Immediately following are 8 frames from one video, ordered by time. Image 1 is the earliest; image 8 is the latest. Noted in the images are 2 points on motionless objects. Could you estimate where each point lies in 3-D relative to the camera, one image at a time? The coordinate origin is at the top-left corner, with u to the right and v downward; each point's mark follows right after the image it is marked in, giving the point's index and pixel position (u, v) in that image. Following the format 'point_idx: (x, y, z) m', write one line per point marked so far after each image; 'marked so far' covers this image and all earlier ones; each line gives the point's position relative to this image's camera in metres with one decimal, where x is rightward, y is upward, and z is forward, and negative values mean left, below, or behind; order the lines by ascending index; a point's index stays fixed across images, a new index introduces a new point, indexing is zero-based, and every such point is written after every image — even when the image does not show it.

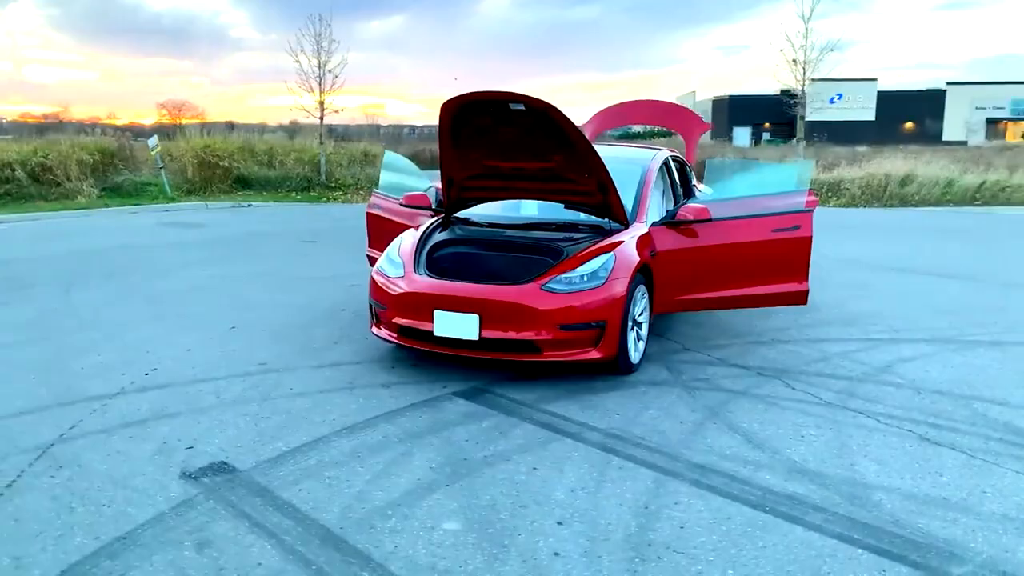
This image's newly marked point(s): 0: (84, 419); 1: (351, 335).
0: (-2.2, -0.7, +4.1) m
1: (-1.2, -0.3, +6.0) m
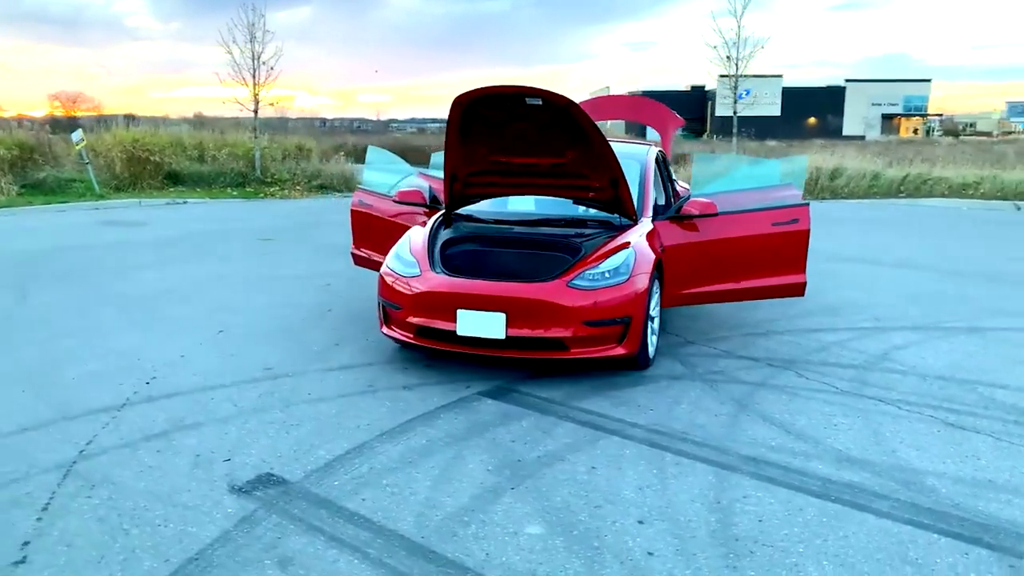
0: (-2.0, -0.7, +3.9) m
1: (-1.2, -0.3, +5.8) m
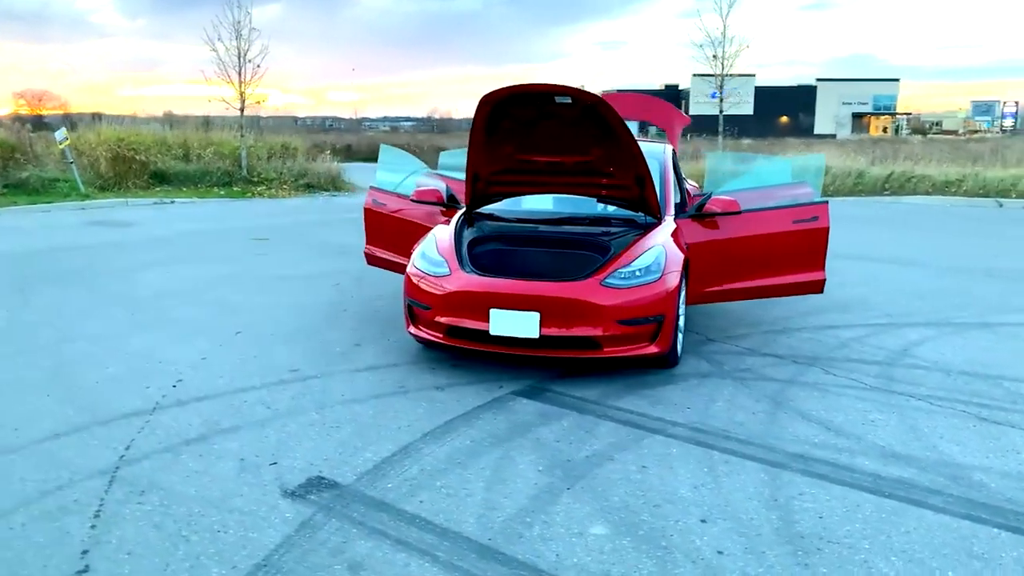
0: (-1.8, -0.7, +3.8) m
1: (-1.0, -0.3, +5.8) m
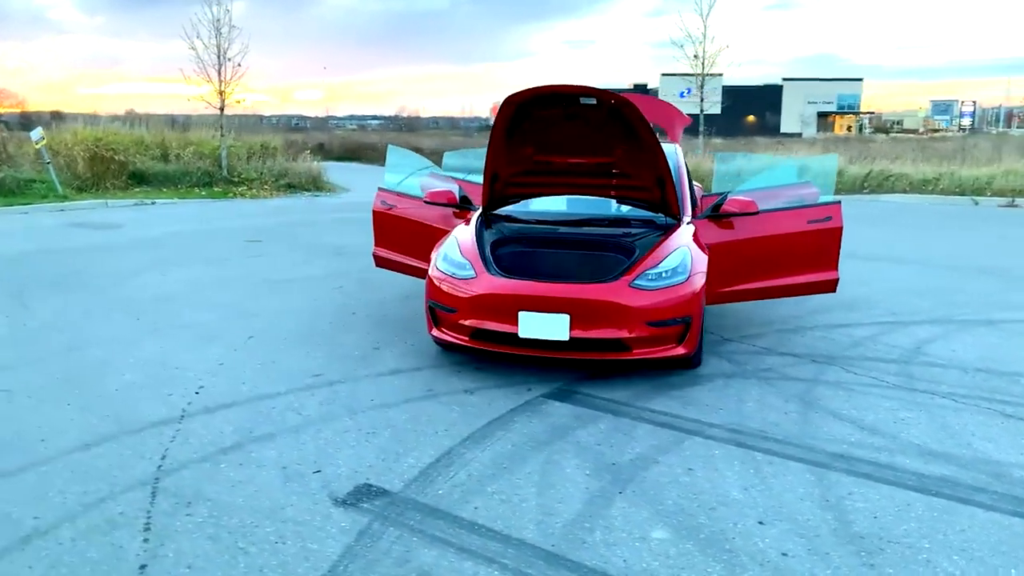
0: (-1.6, -0.7, +3.7) m
1: (-0.9, -0.4, +5.7) m
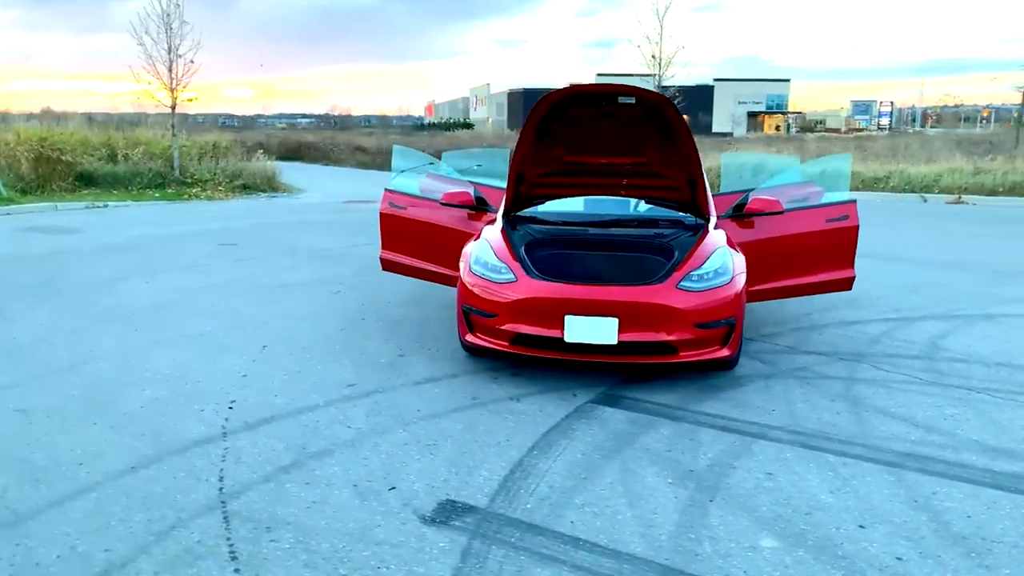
0: (-1.2, -0.8, +3.5) m
1: (-0.7, -0.4, +5.5) m
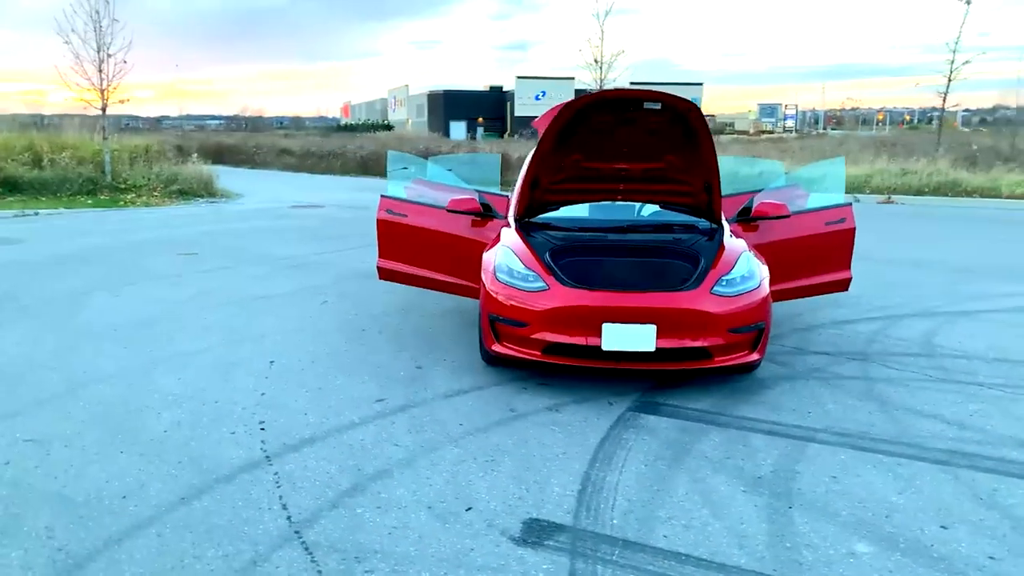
0: (-0.9, -0.8, +3.3) m
1: (-0.6, -0.5, +5.4) m
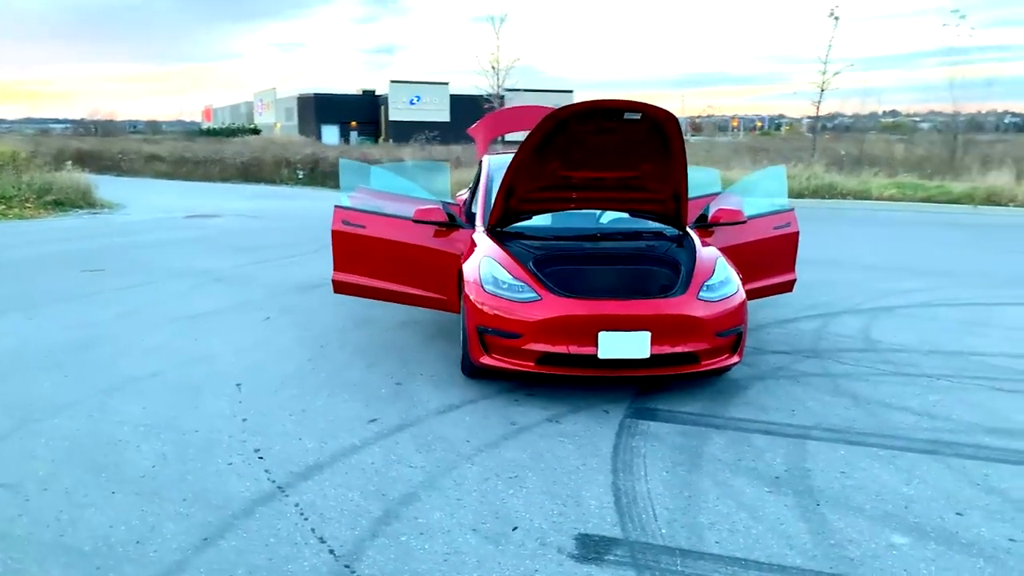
0: (-0.7, -0.9, +3.1) m
1: (-0.8, -0.5, +5.2) m
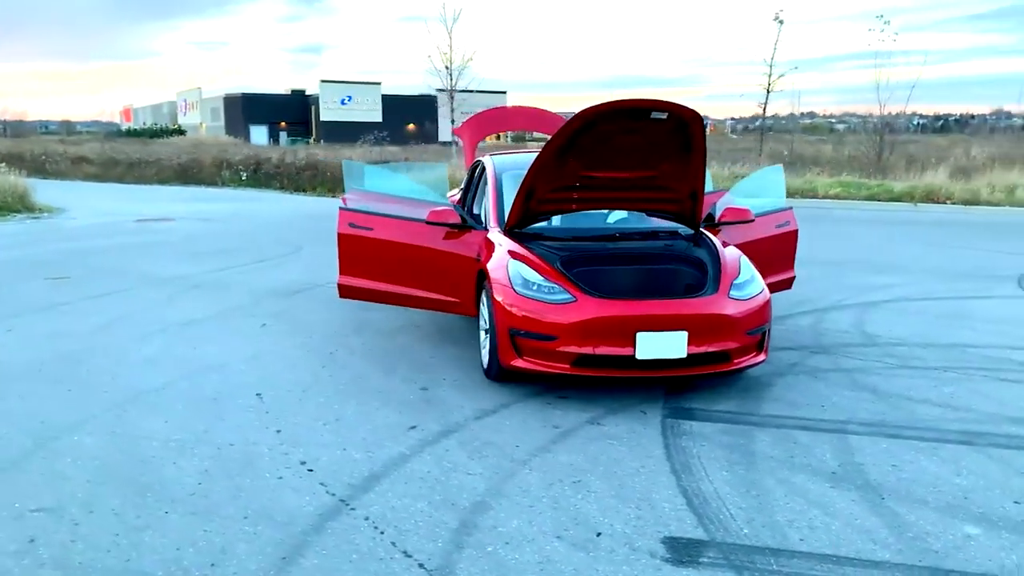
0: (-0.4, -0.9, +3.0) m
1: (-0.6, -0.6, +5.1) m
